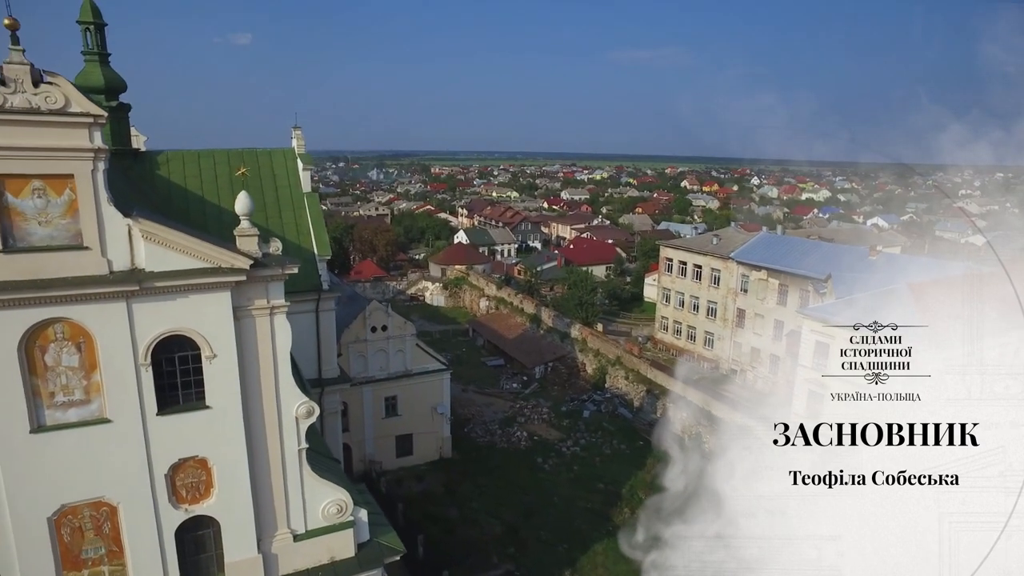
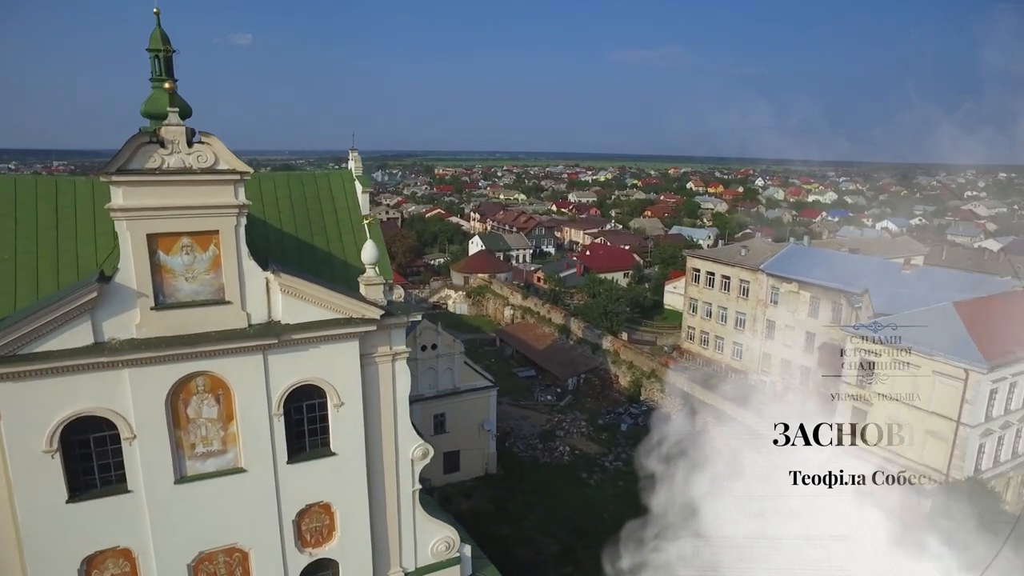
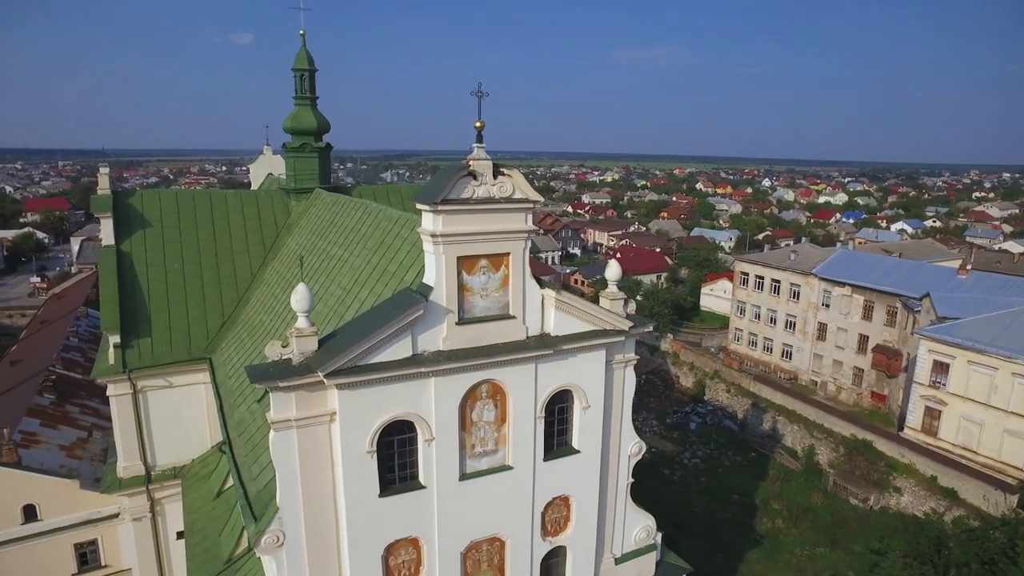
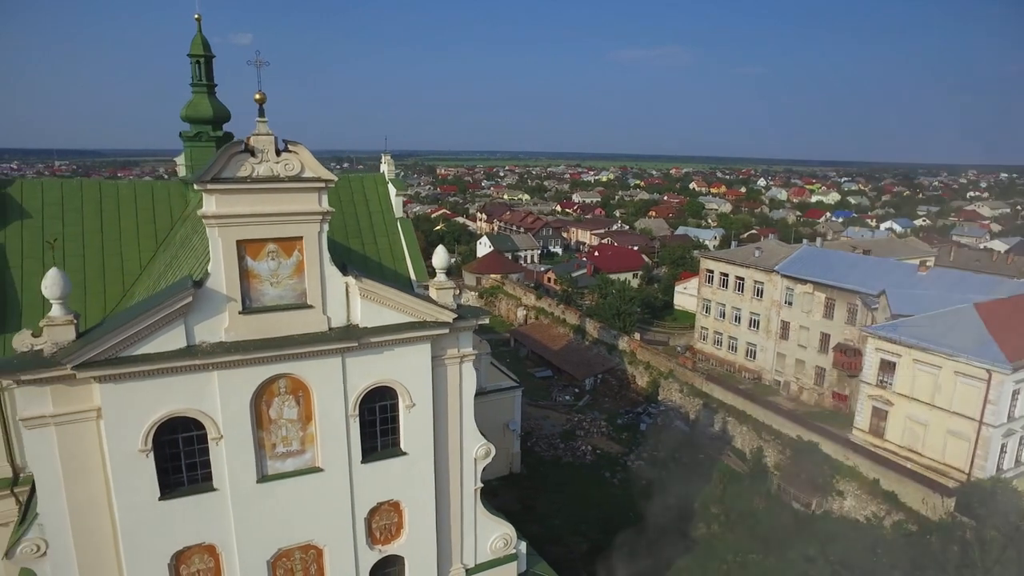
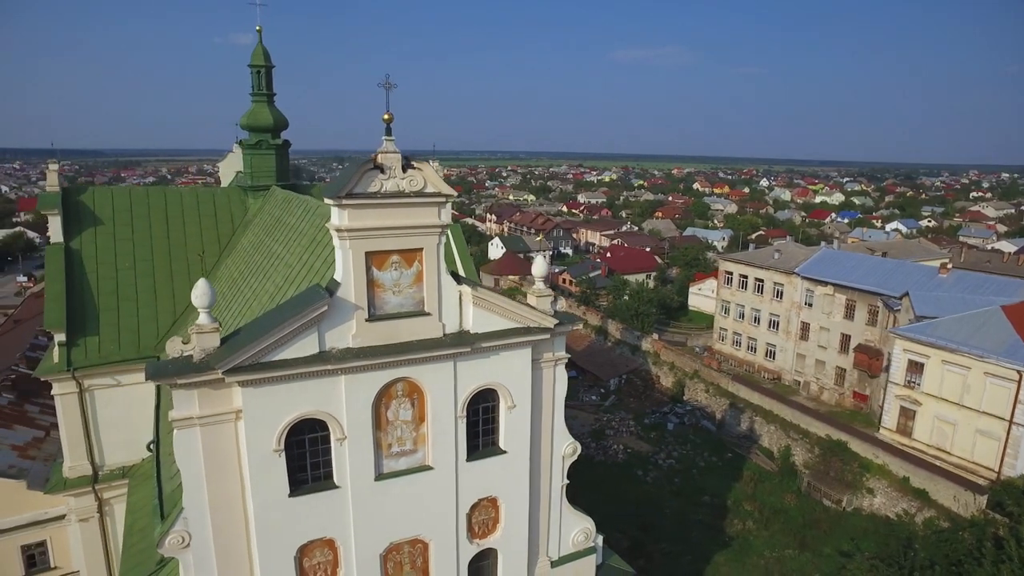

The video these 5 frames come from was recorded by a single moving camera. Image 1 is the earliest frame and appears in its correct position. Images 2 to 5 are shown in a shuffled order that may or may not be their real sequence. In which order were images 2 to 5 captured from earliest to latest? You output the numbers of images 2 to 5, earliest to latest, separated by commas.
2, 4, 5, 3
